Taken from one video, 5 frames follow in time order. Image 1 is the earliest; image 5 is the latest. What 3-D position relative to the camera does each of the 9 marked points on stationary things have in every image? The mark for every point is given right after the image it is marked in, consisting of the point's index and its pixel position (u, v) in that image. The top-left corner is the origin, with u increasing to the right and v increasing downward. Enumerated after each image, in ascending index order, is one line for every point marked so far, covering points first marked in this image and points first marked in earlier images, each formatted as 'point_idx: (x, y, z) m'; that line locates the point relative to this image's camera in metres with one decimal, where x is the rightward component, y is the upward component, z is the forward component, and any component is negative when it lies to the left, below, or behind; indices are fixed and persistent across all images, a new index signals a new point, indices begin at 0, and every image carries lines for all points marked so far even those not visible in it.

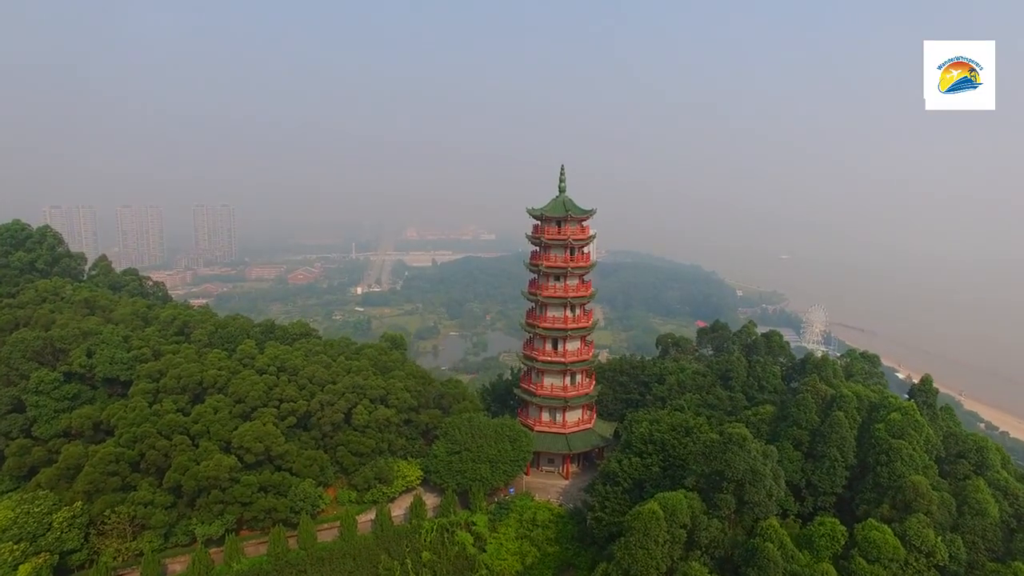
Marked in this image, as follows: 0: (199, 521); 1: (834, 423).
0: (-9.4, -7.0, +18.9) m
1: (+9.3, -3.9, +18.2) m
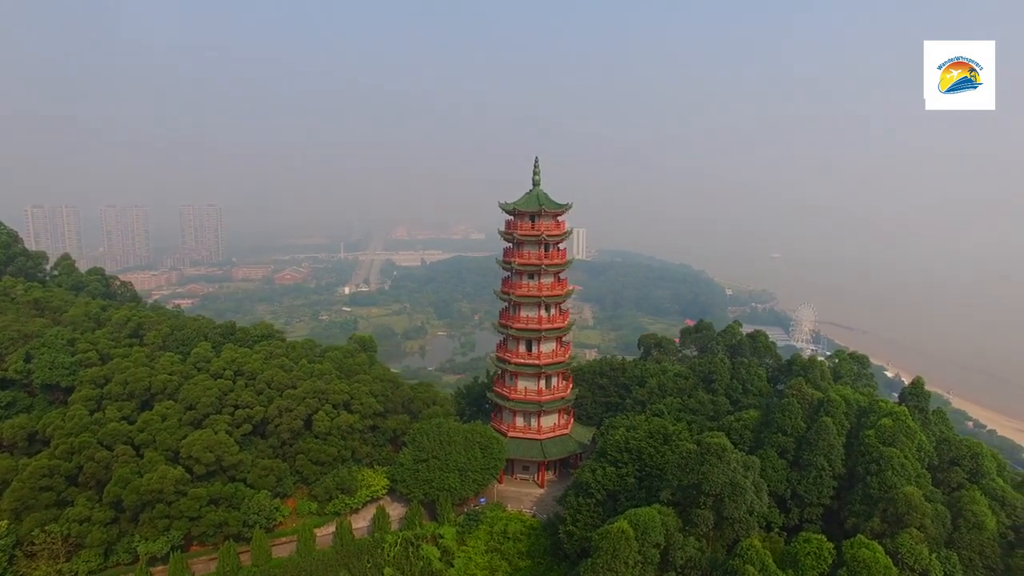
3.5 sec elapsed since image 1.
0: (-10.3, -7.0, +17.5) m
1: (+8.4, -3.9, +17.0) m
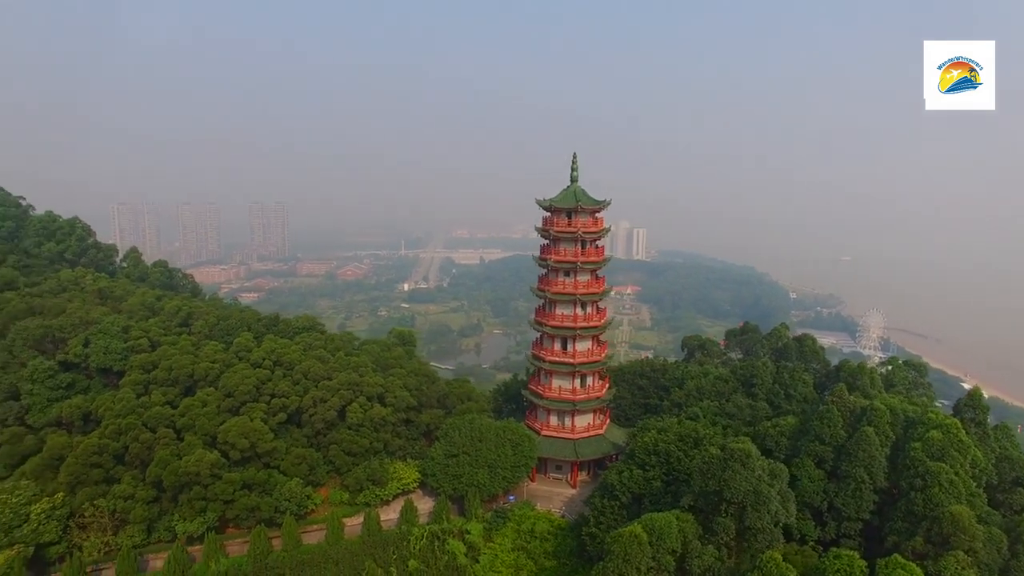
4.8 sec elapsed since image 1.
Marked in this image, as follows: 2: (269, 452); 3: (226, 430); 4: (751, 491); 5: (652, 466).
0: (-9.7, -6.7, +18.3) m
1: (+9.0, -3.9, +16.0) m
2: (-7.8, -5.3, +20.0) m
3: (-9.0, -4.5, +19.6) m
4: (+5.0, -4.3, +13.1) m
5: (+3.9, -4.9, +17.2) m
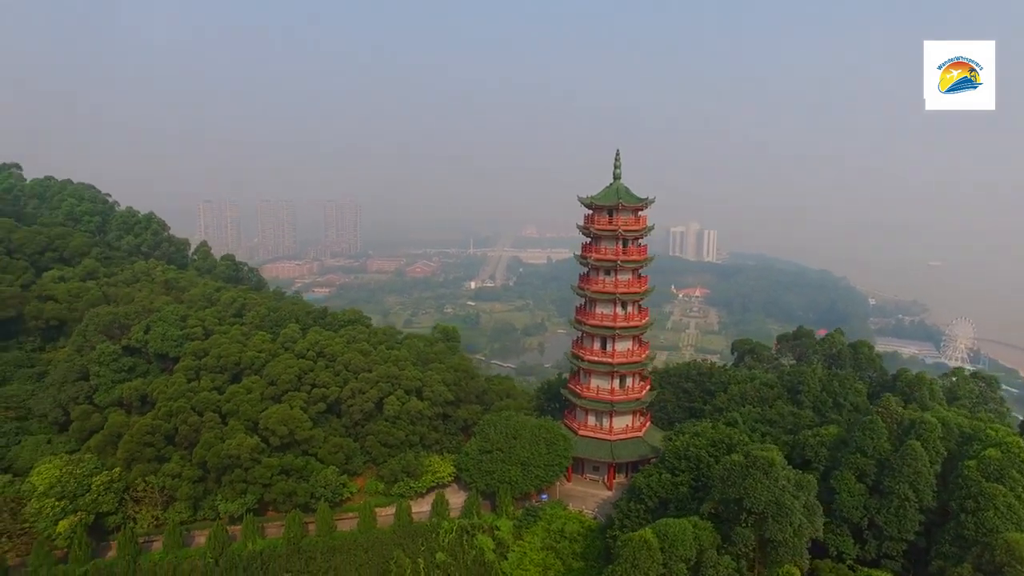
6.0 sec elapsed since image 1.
0: (-8.9, -6.4, +19.2) m
1: (+9.5, -4.0, +15.0) m
2: (-6.8, -5.0, +20.7) m
3: (-8.0, -4.2, +20.4) m
4: (+5.2, -4.3, +12.5) m
5: (+4.5, -4.9, +16.7) m
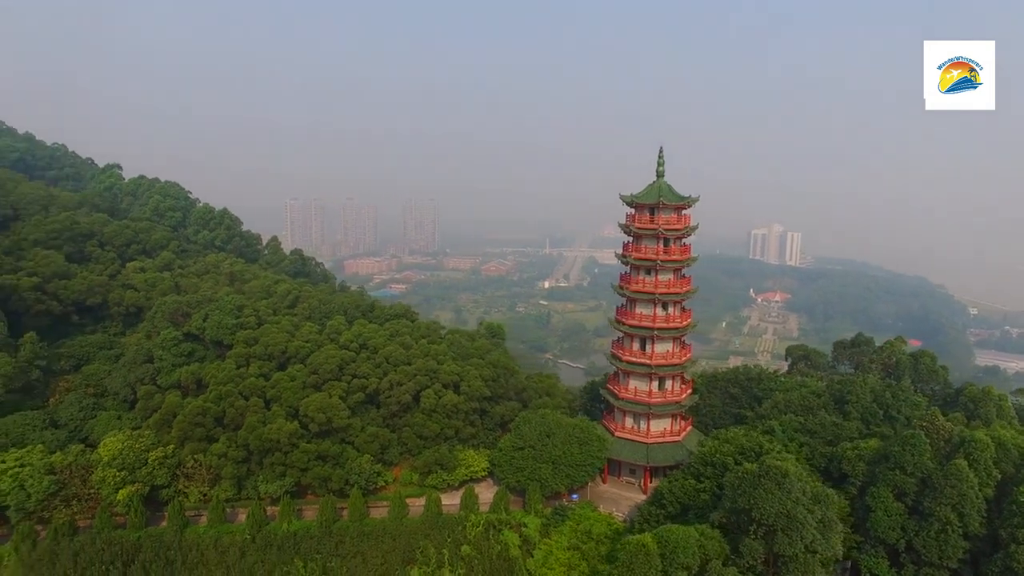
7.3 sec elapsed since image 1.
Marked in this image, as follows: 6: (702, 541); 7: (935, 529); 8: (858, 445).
0: (-8.0, -6.2, +20.2) m
1: (+9.7, -4.1, +13.8) m
2: (-5.8, -4.8, +21.5) m
3: (-7.0, -3.9, +21.3) m
4: (+5.2, -4.3, +11.8) m
5: (+5.0, -4.9, +16.1) m
6: (+3.7, -4.9, +12.2) m
7: (+9.1, -5.1, +13.4) m
8: (+9.0, -4.1, +16.1) m
